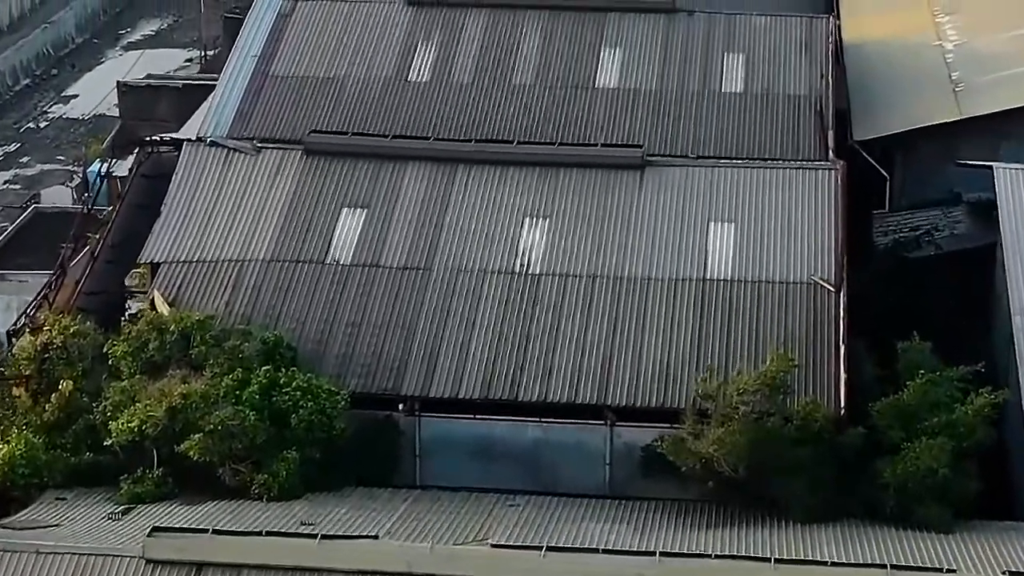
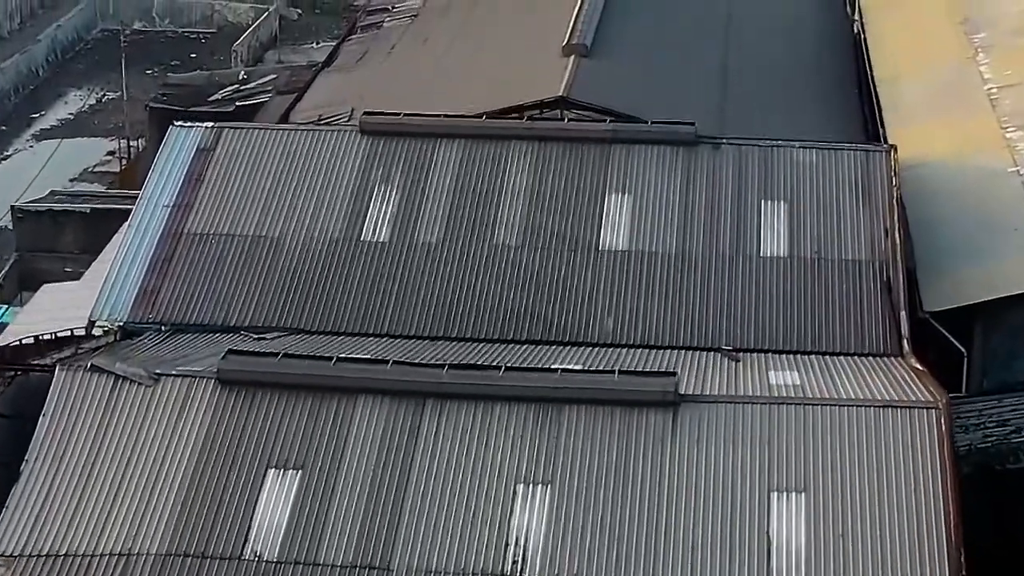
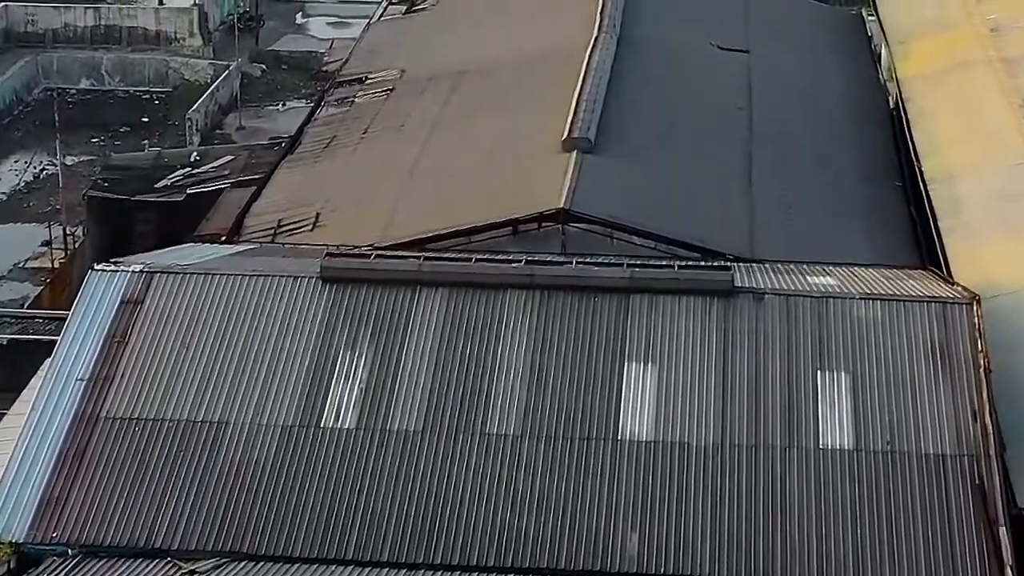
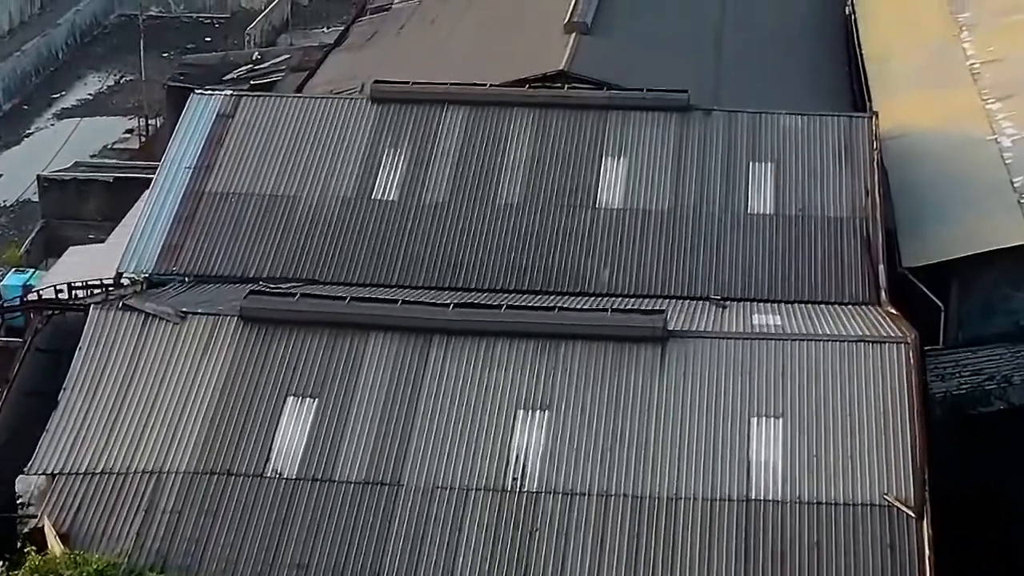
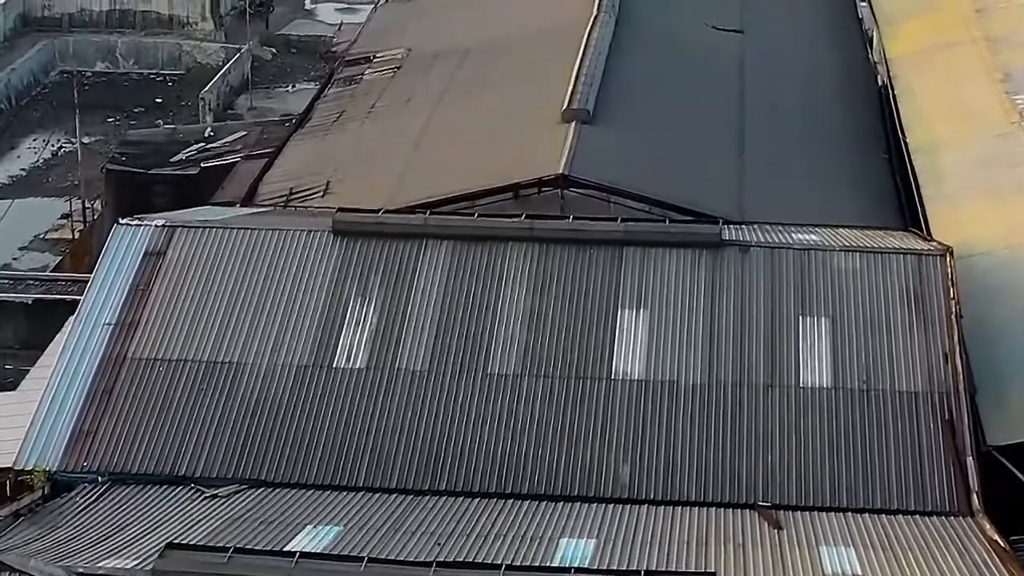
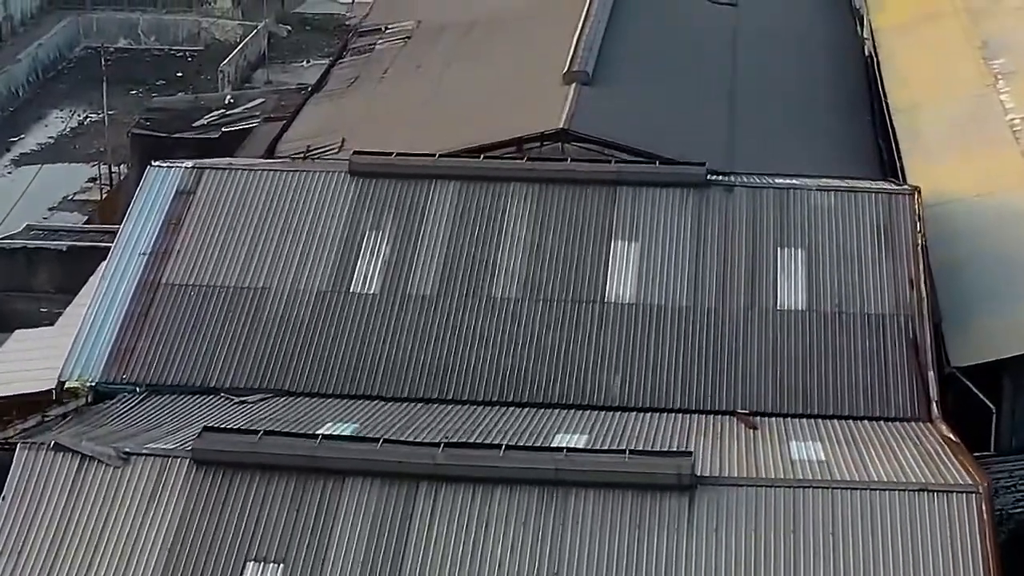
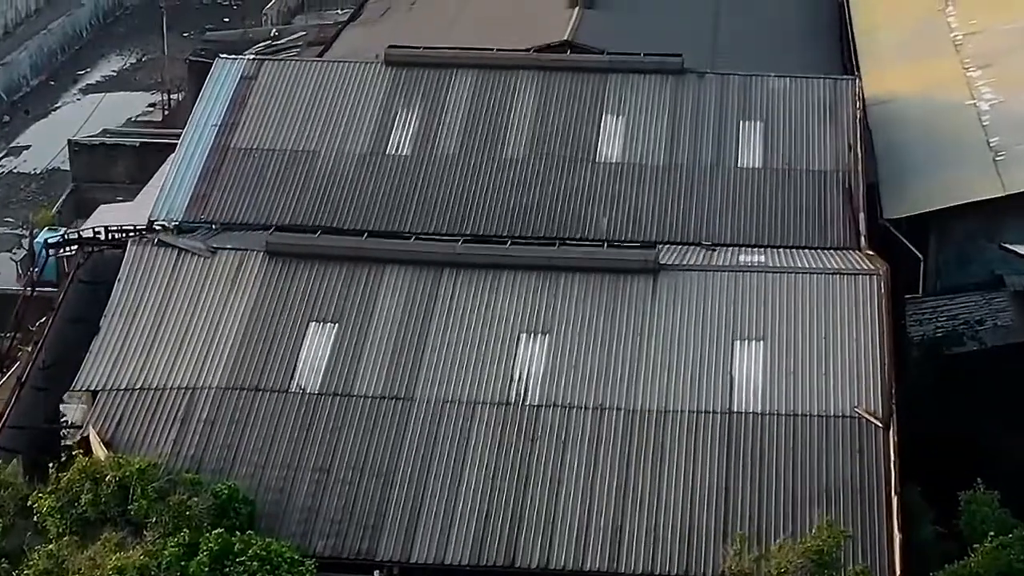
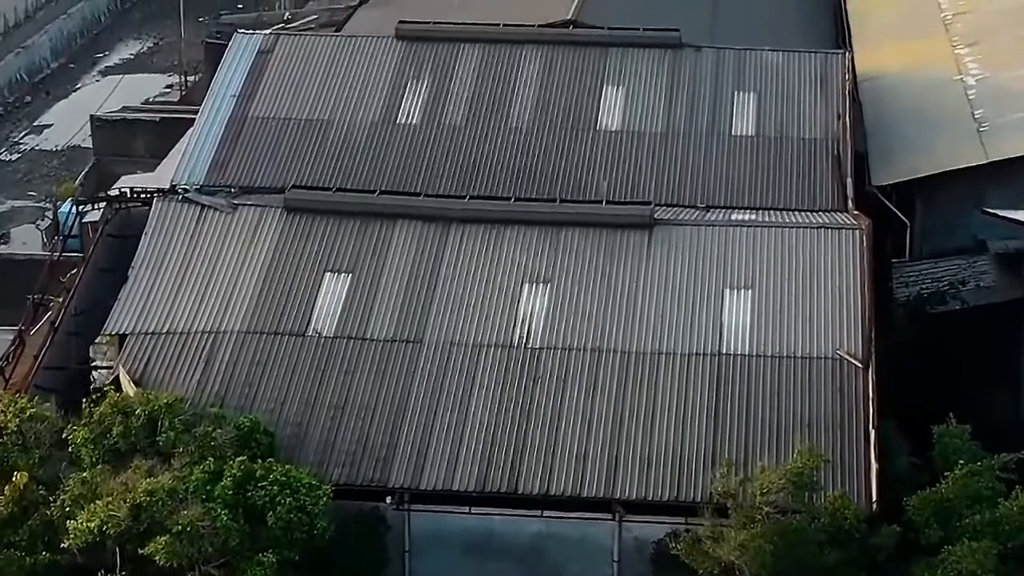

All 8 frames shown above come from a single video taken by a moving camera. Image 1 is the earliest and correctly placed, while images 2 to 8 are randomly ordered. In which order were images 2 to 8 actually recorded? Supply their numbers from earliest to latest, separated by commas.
8, 7, 4, 2, 6, 5, 3
